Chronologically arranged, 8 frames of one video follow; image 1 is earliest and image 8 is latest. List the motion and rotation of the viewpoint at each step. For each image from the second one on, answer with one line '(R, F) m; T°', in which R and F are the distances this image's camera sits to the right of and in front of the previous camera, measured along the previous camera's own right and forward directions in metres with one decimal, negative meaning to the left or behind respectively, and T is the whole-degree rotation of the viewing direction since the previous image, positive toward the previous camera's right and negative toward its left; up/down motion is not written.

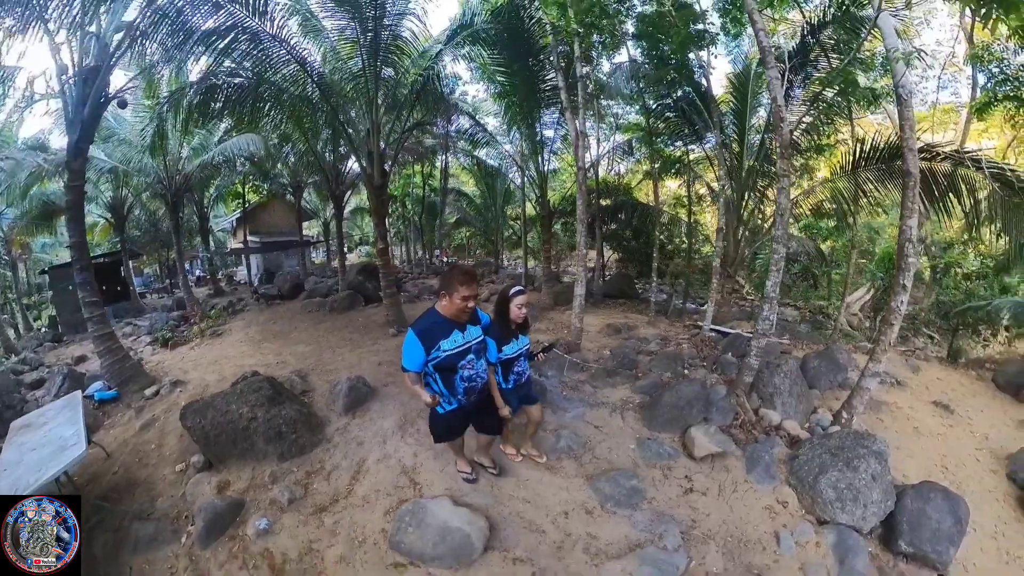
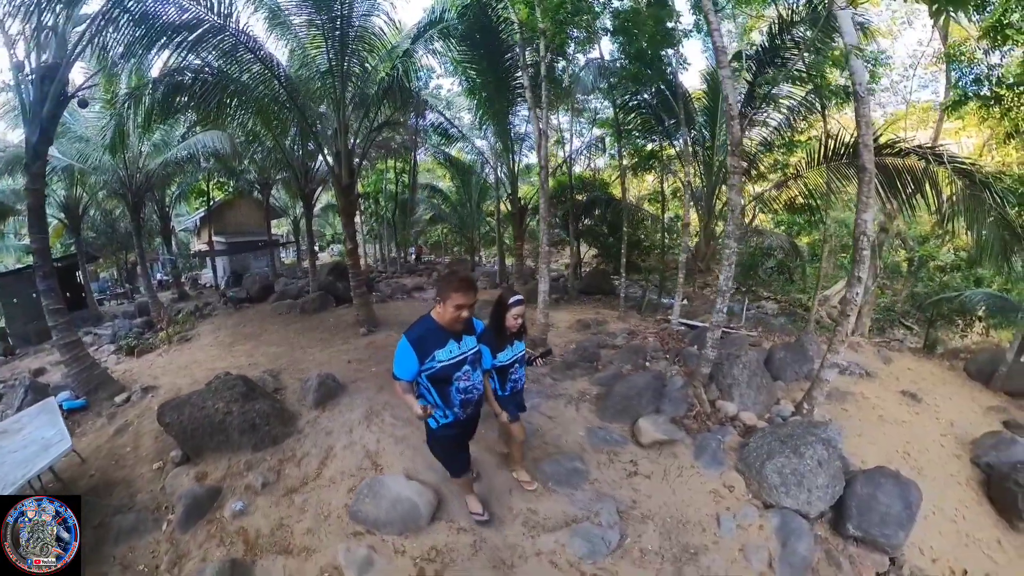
(-0.1, +0.1) m; +3°
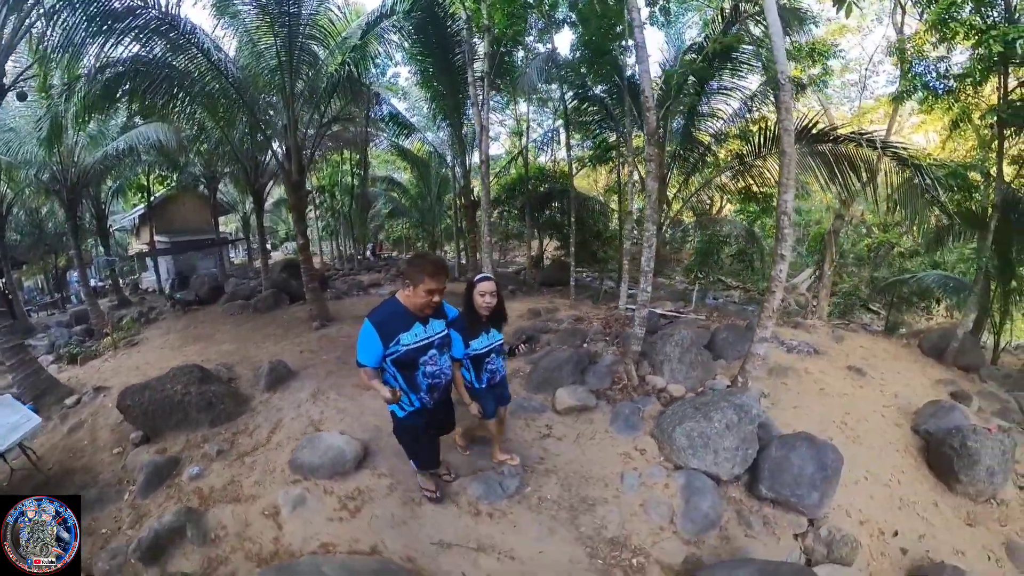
(-0.1, +0.1) m; +4°
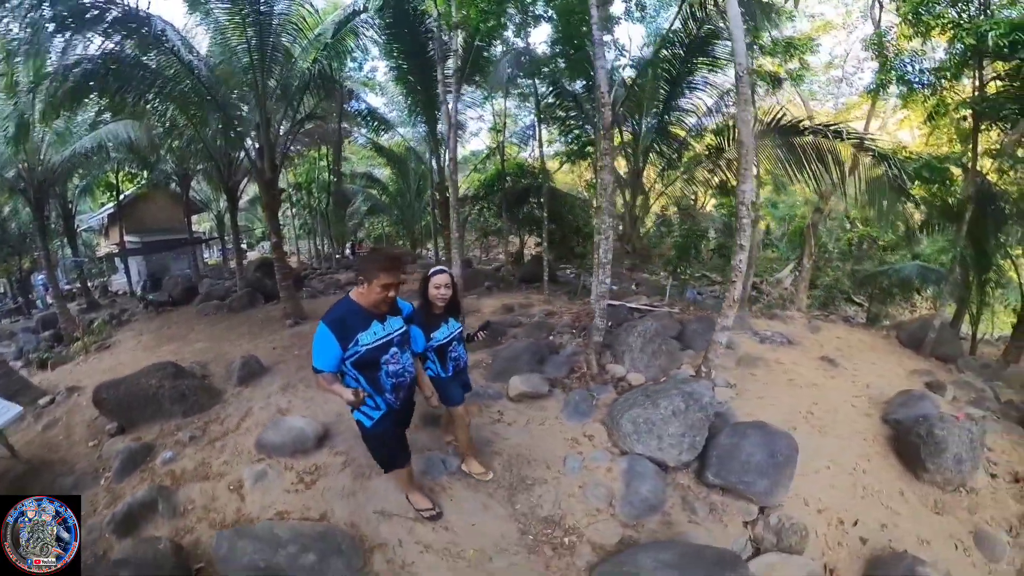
(+0.4, 0.0) m; -1°
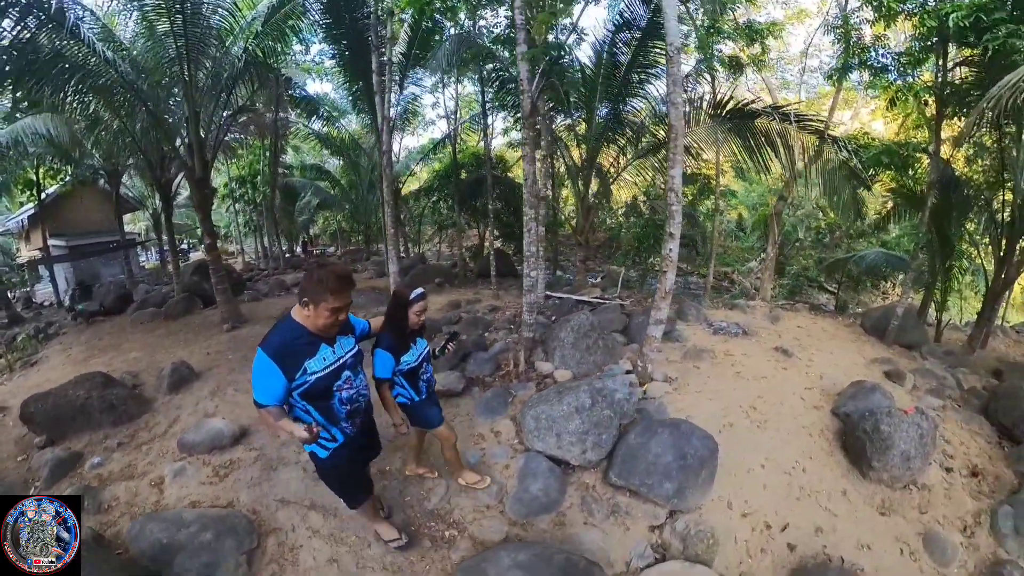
(+0.6, +0.2) m; 0°
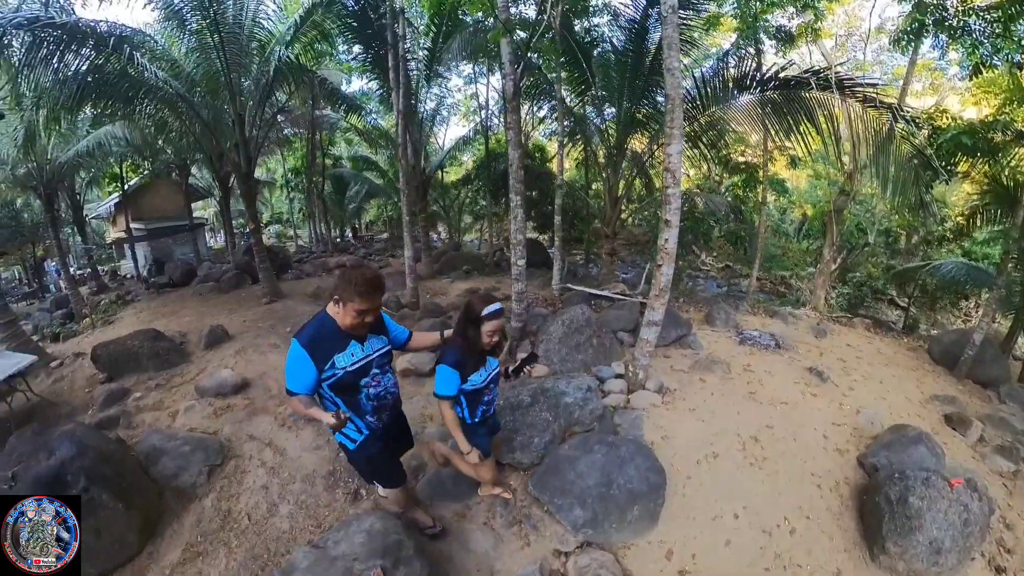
(+1.5, +0.3) m; -15°
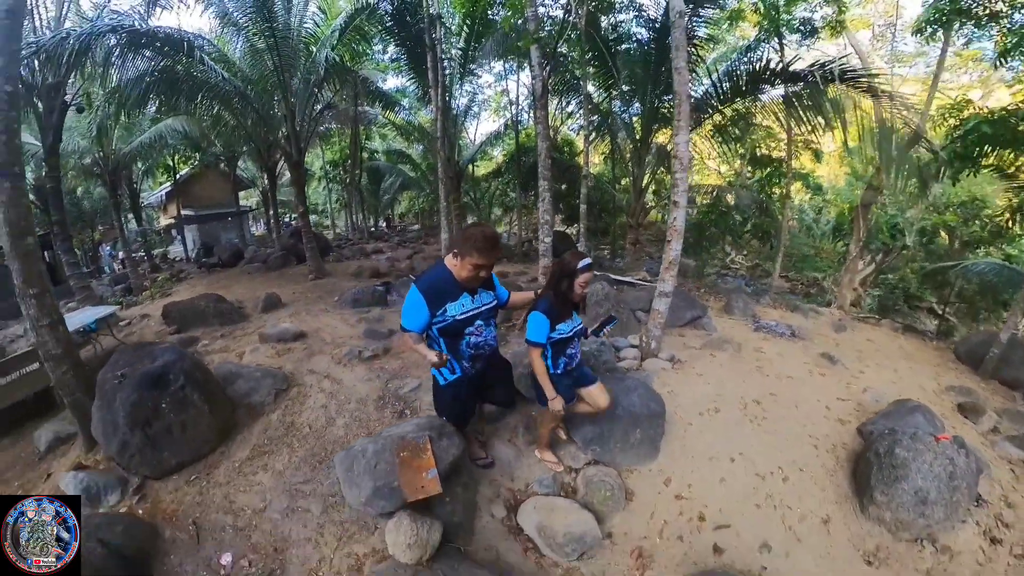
(0.0, -0.2) m; -3°
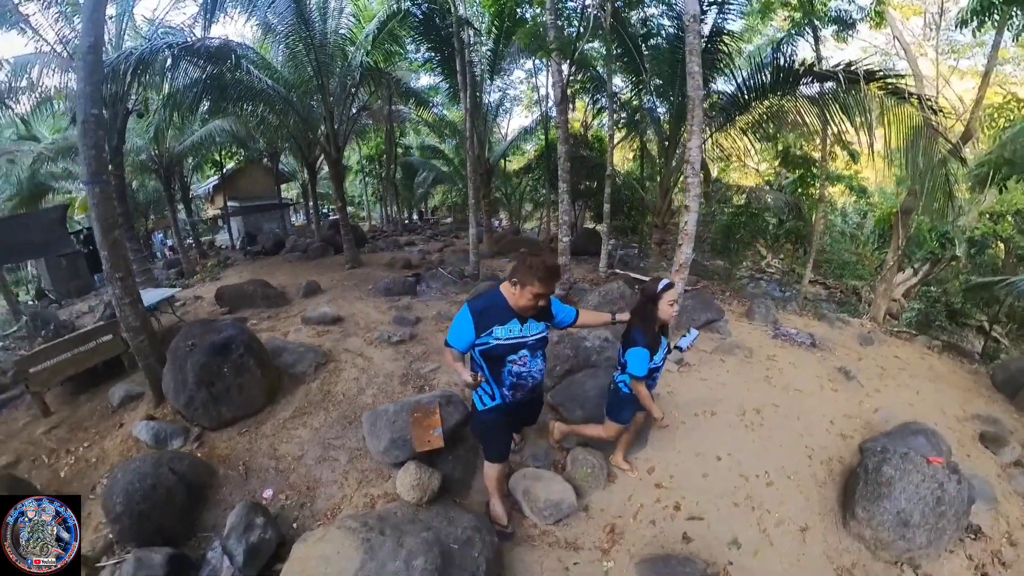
(+0.5, 0.0) m; -7°
